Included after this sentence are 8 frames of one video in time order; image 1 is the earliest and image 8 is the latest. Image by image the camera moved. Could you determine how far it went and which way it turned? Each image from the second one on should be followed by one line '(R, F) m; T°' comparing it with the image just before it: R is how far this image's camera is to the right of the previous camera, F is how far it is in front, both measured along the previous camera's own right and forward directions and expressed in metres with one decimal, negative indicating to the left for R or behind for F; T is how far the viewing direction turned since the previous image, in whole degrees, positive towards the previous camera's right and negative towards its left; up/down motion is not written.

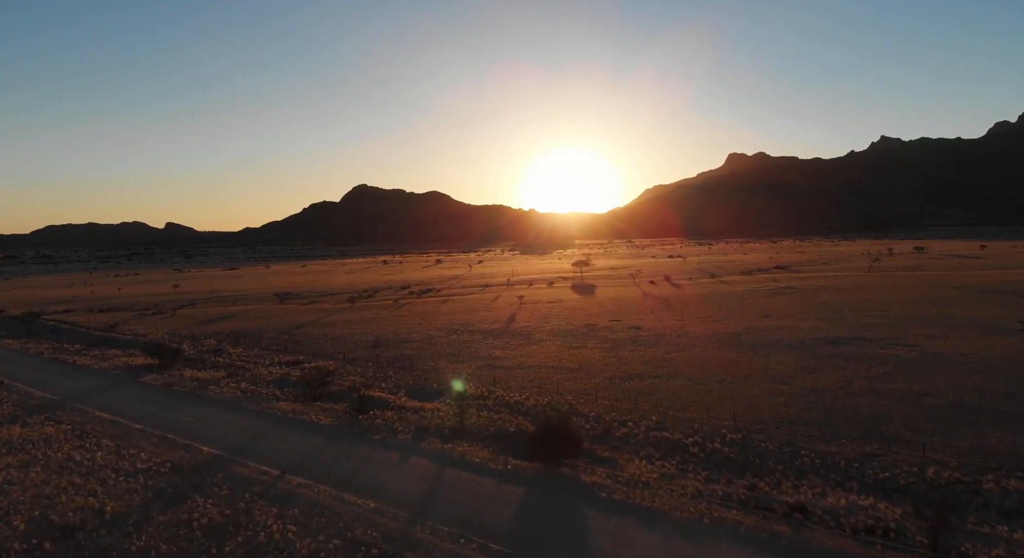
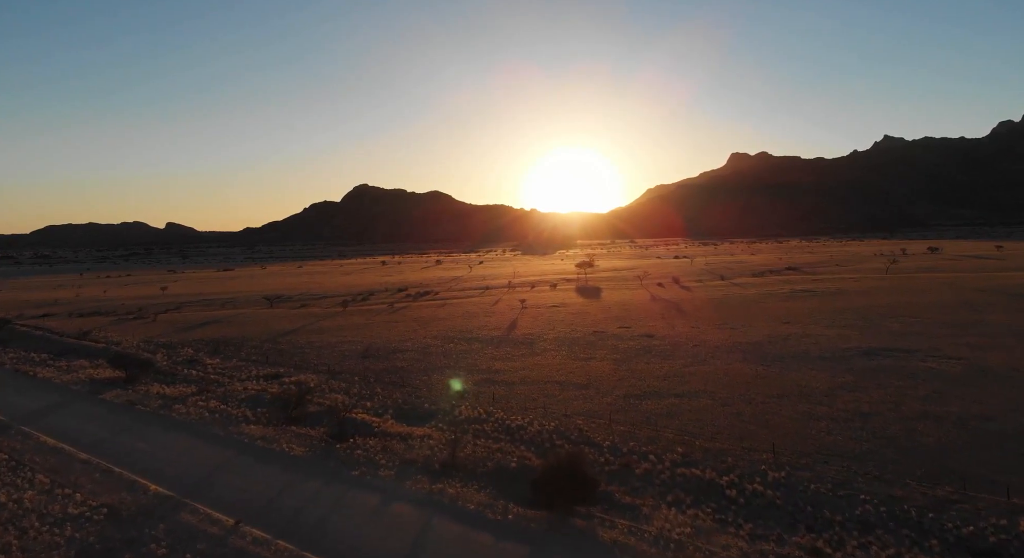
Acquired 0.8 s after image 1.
(0.0, +2.0) m; 0°
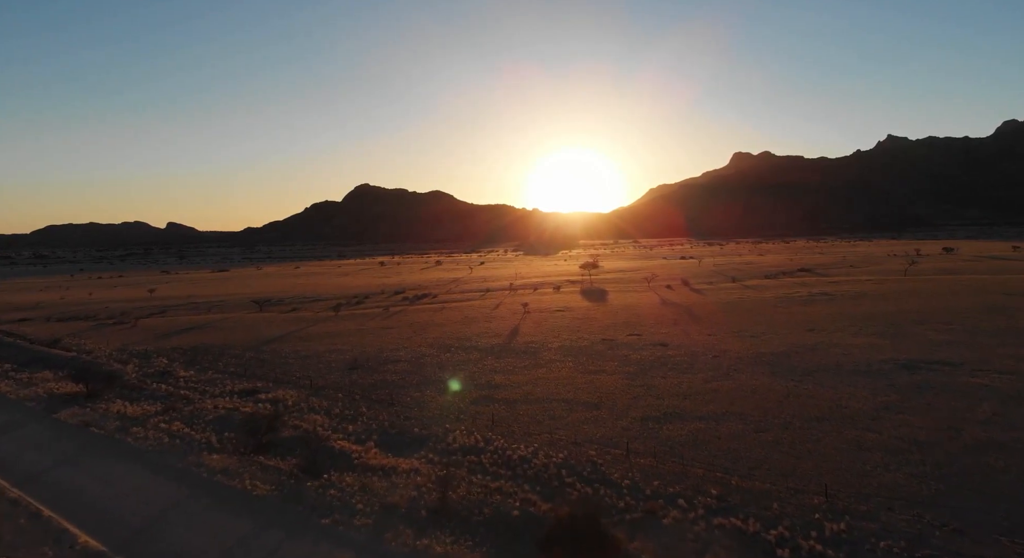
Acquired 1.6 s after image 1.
(0.0, +1.9) m; 0°
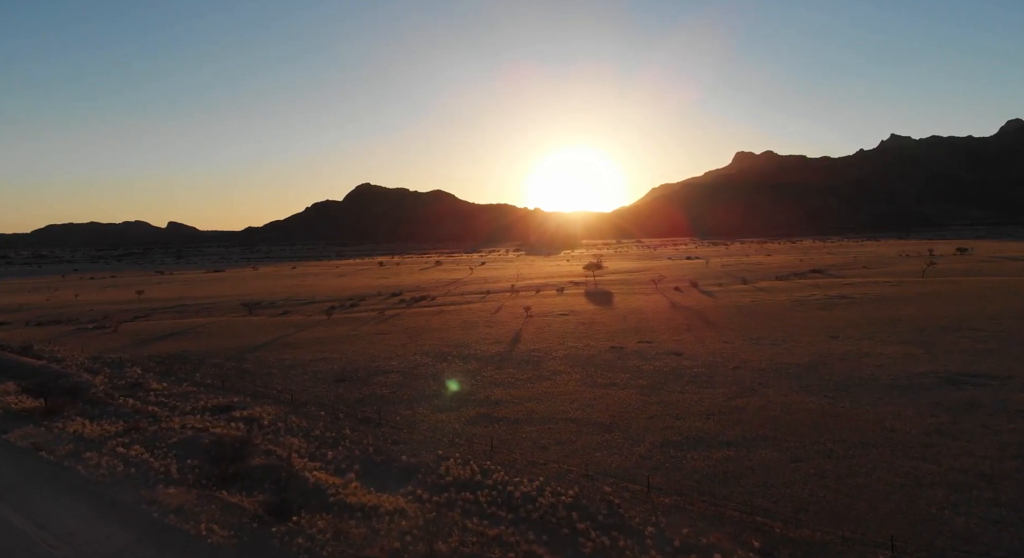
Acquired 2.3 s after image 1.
(0.0, +1.7) m; 0°
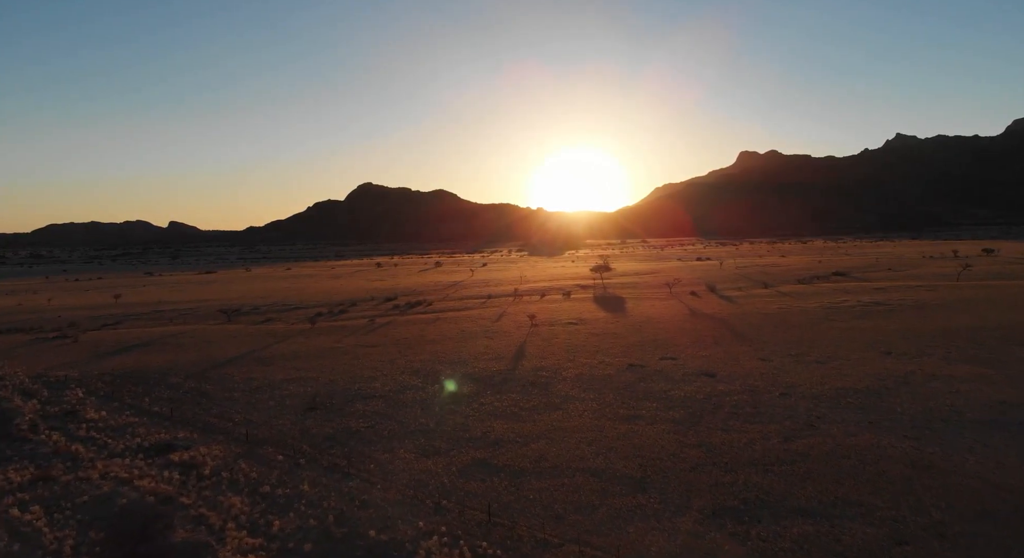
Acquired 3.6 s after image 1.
(0.0, +3.0) m; 0°
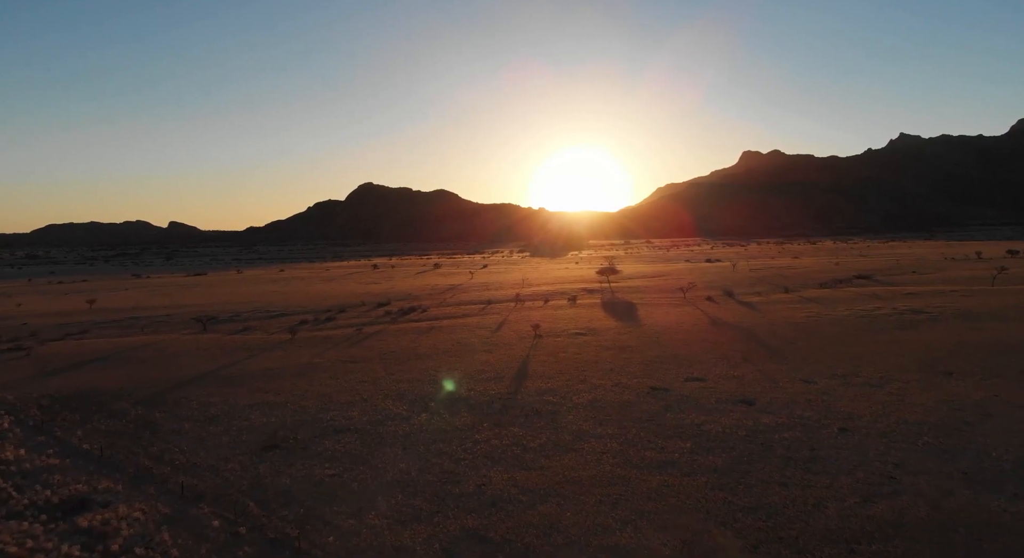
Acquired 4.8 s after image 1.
(0.0, +2.7) m; 0°
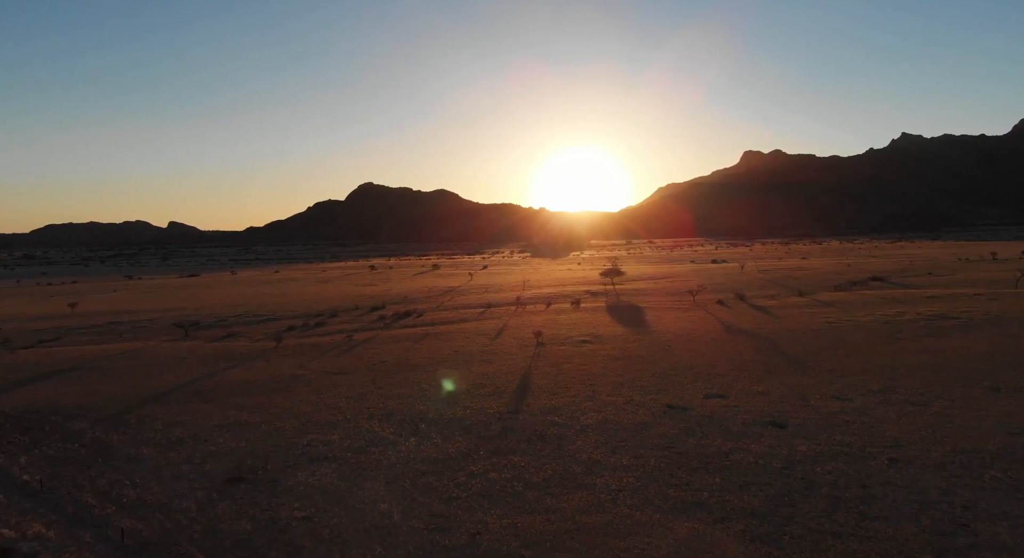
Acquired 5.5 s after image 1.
(0.0, +1.7) m; 0°
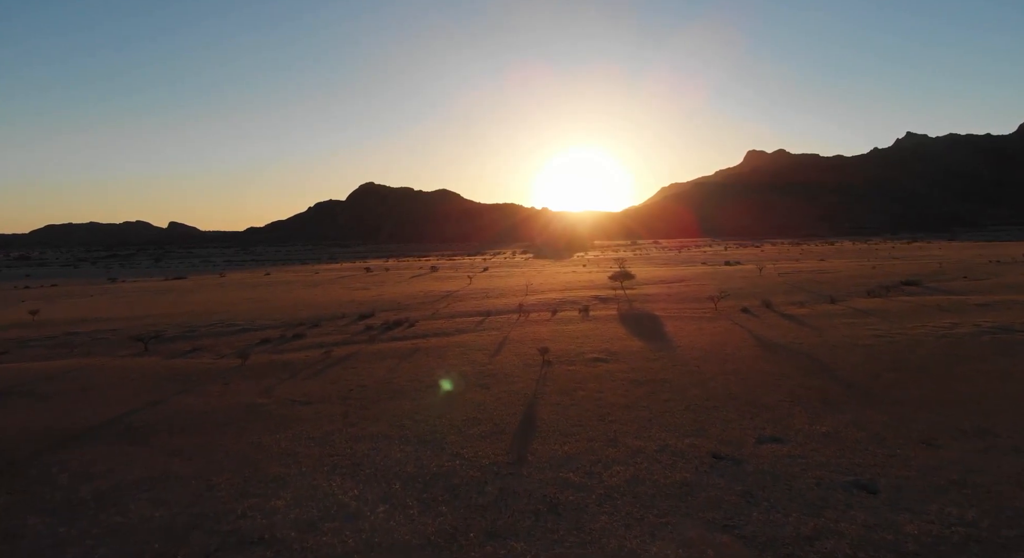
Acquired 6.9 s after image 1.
(0.0, +3.2) m; 0°
